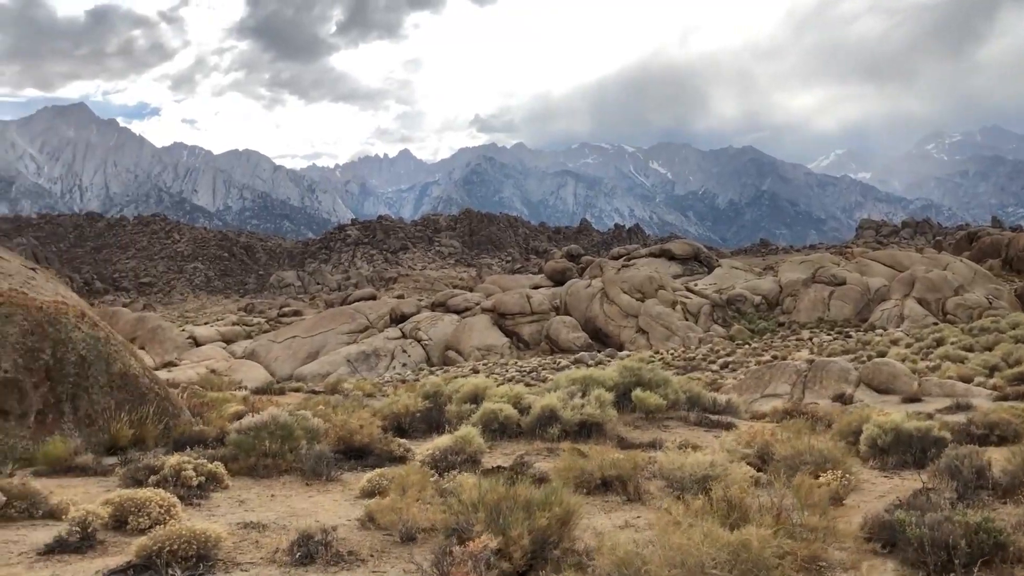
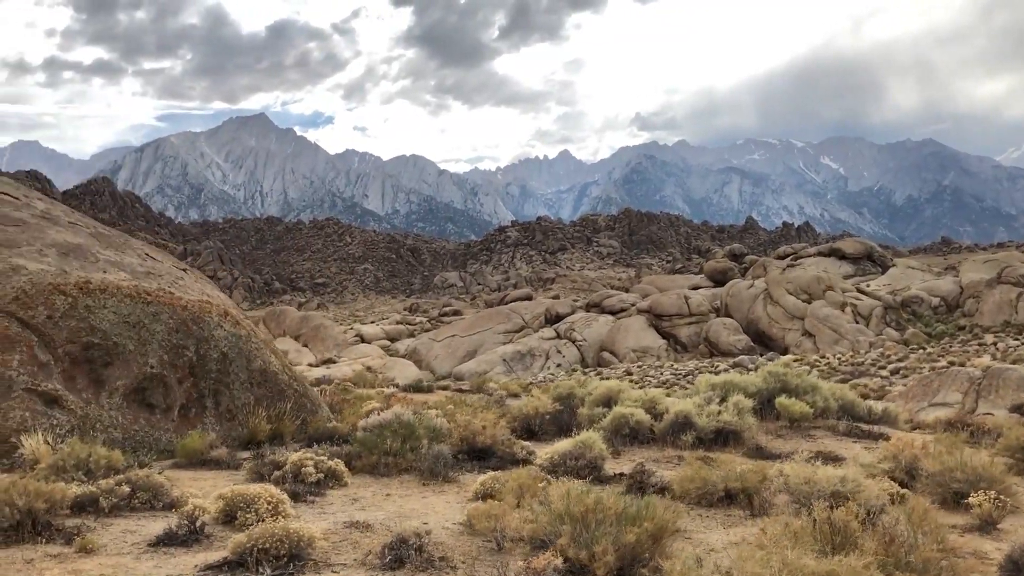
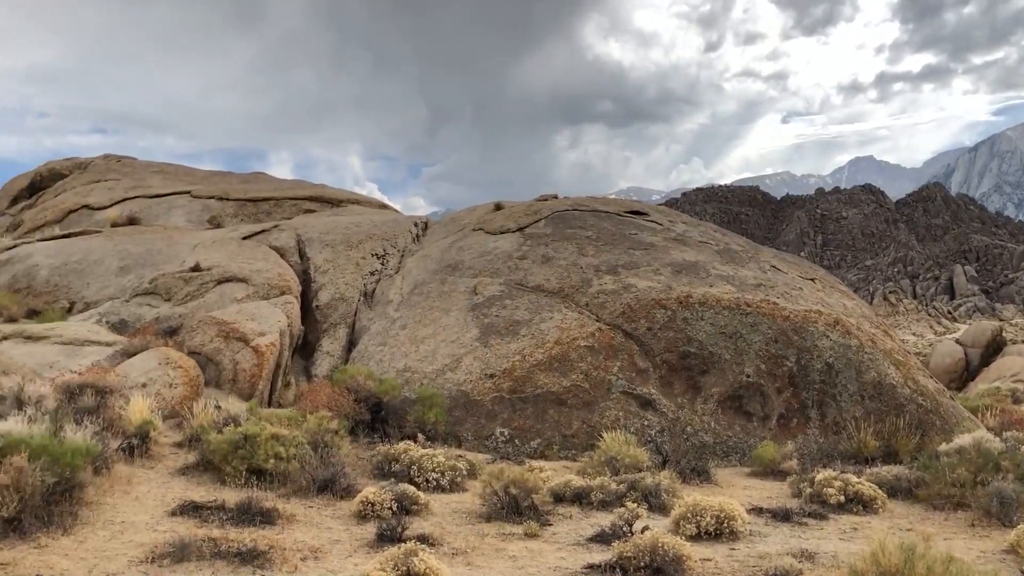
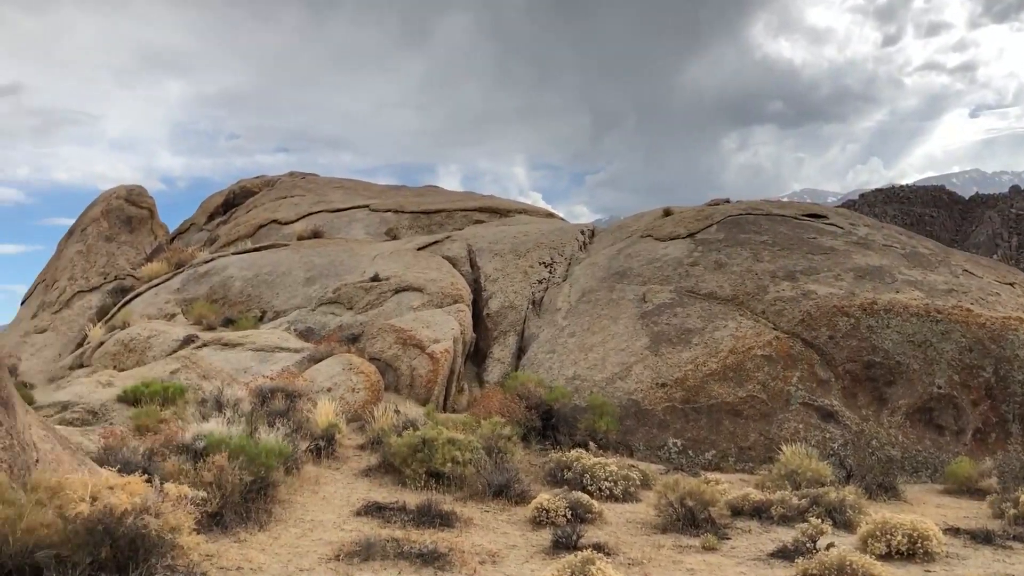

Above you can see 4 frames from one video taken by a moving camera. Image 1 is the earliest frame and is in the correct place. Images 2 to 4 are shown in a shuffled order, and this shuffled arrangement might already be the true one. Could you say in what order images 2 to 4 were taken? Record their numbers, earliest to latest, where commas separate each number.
2, 3, 4
